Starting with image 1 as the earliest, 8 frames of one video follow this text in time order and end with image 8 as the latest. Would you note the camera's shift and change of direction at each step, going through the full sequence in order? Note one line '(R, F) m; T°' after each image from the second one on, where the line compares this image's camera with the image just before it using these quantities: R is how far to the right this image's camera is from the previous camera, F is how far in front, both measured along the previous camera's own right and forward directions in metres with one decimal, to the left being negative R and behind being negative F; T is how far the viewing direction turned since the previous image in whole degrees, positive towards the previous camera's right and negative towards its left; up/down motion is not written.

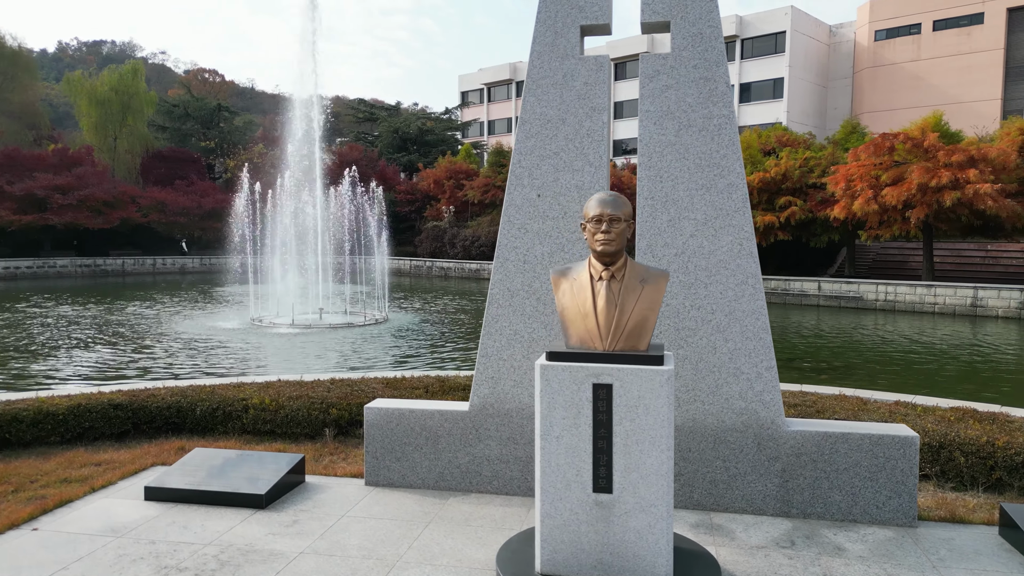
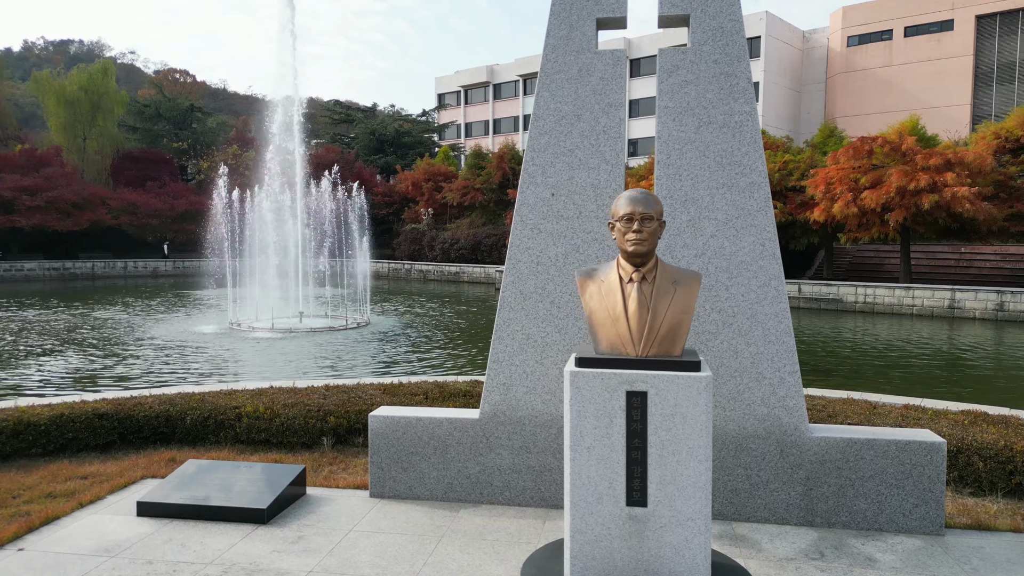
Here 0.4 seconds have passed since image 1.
(-0.2, +0.1) m; +2°
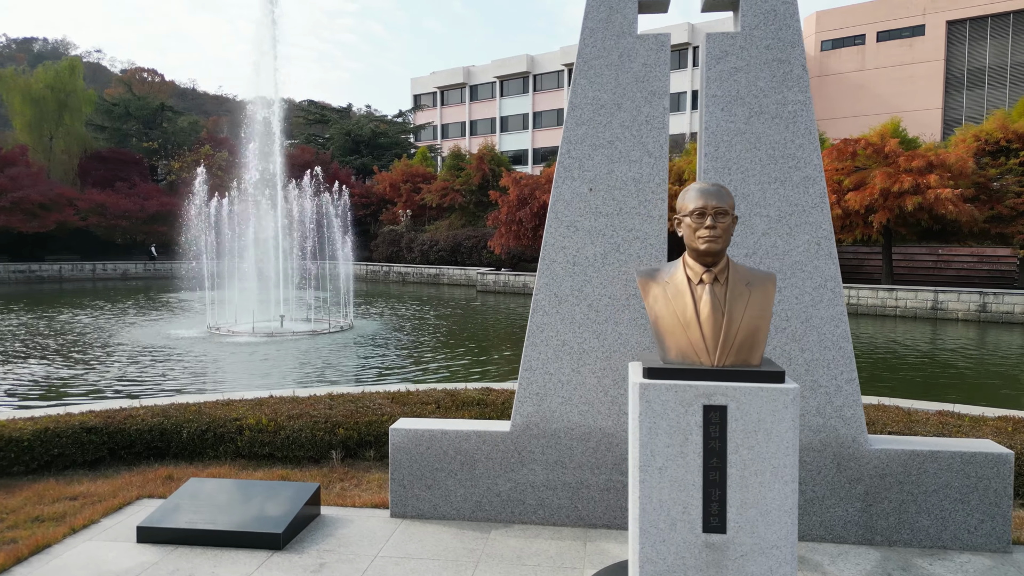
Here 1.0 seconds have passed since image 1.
(-0.3, +0.2) m; +2°
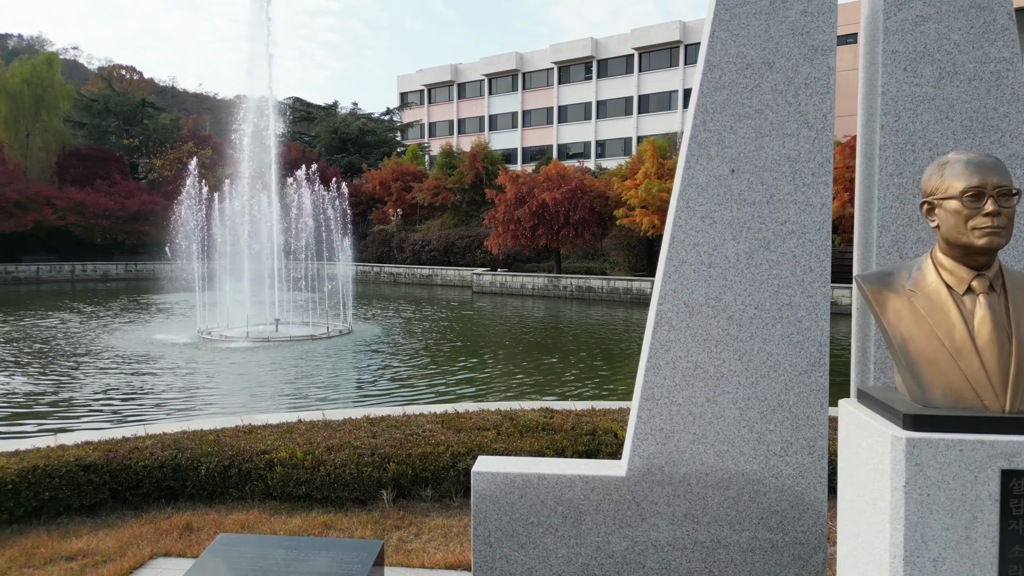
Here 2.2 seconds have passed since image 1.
(-0.5, +0.6) m; +1°
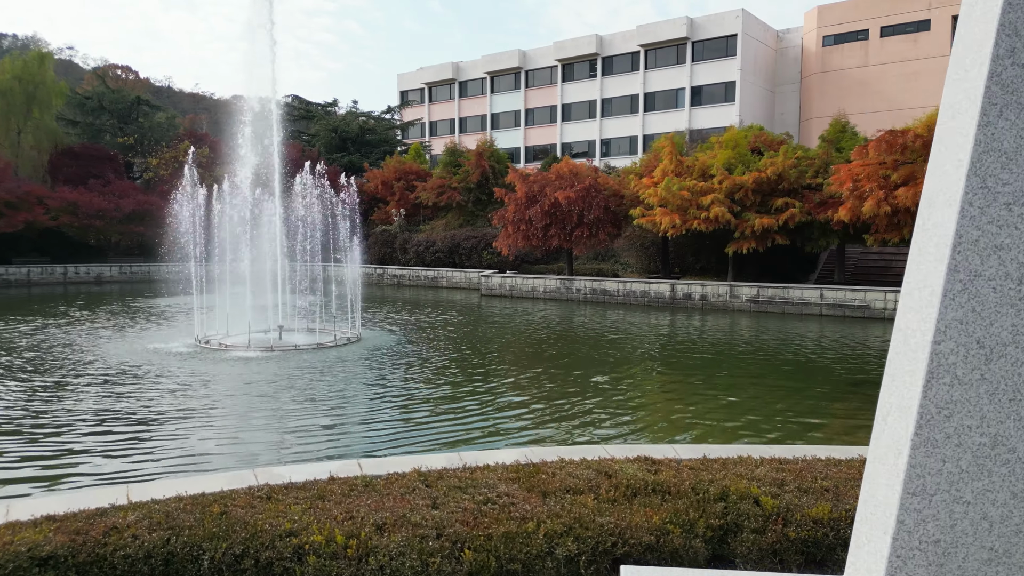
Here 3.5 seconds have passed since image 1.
(-0.4, +0.9) m; 0°
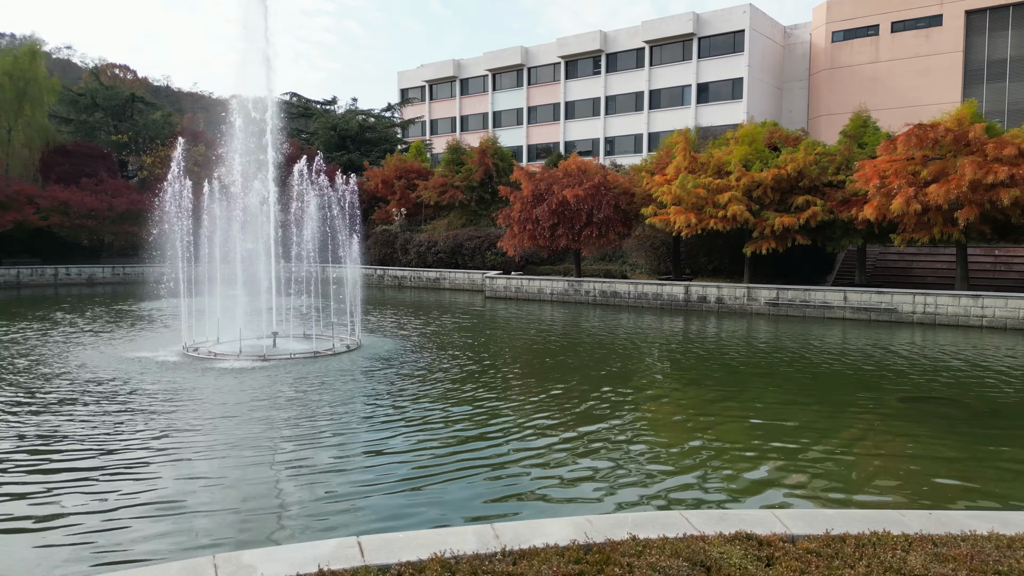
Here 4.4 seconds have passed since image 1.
(-0.2, +0.8) m; 0°
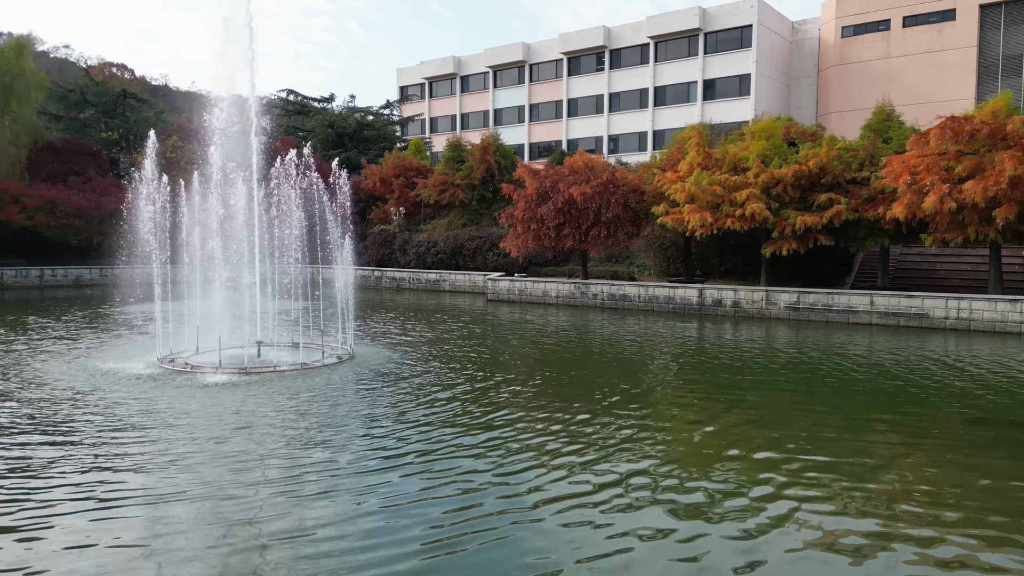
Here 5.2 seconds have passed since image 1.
(-0.1, +1.0) m; 0°
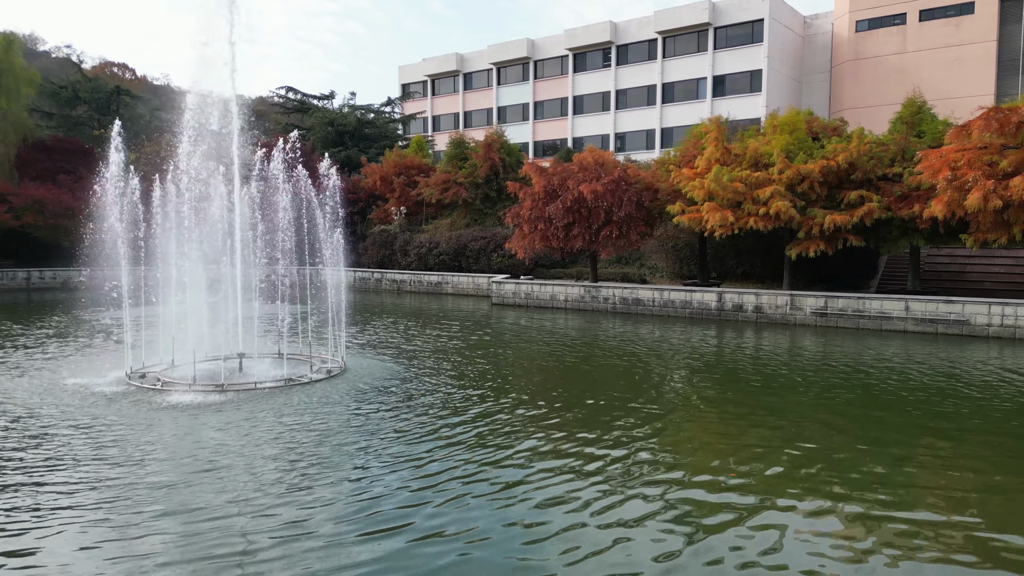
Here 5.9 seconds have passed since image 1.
(-0.1, +1.0) m; 0°
